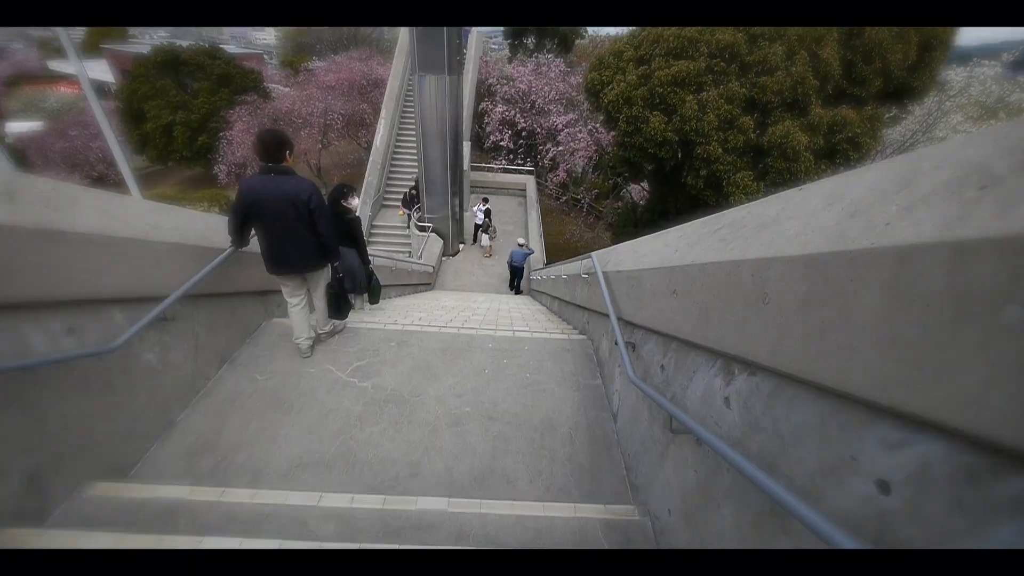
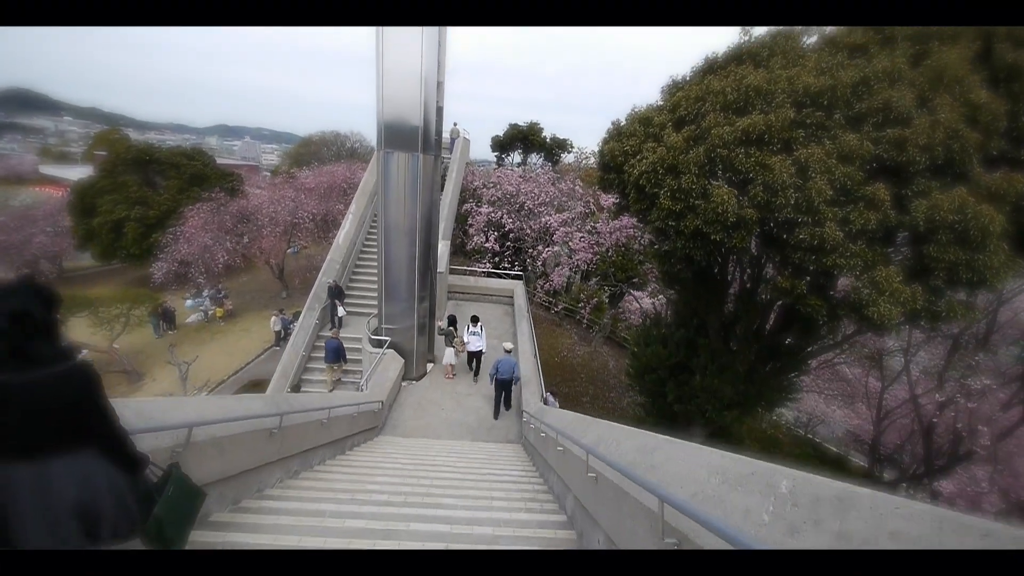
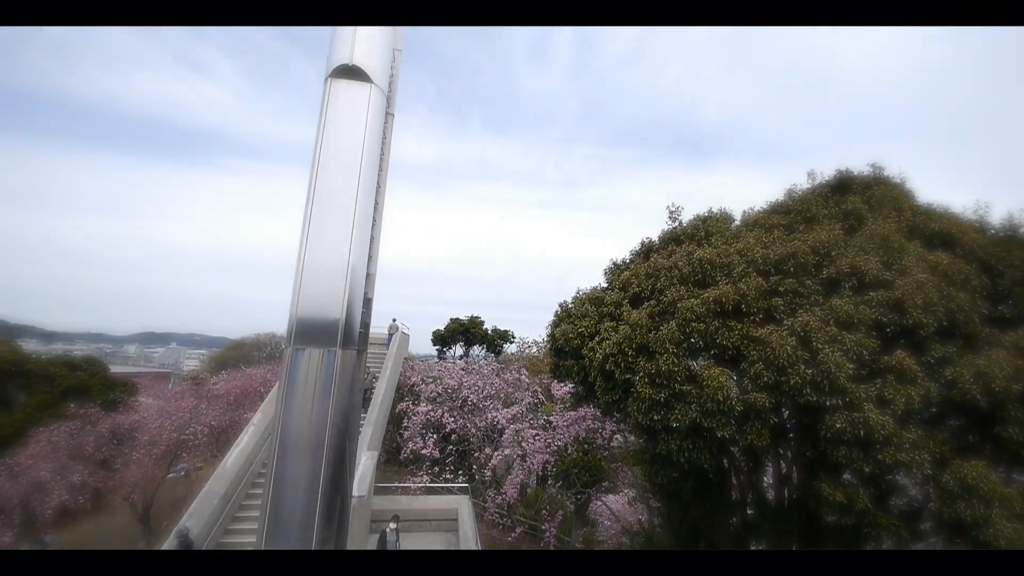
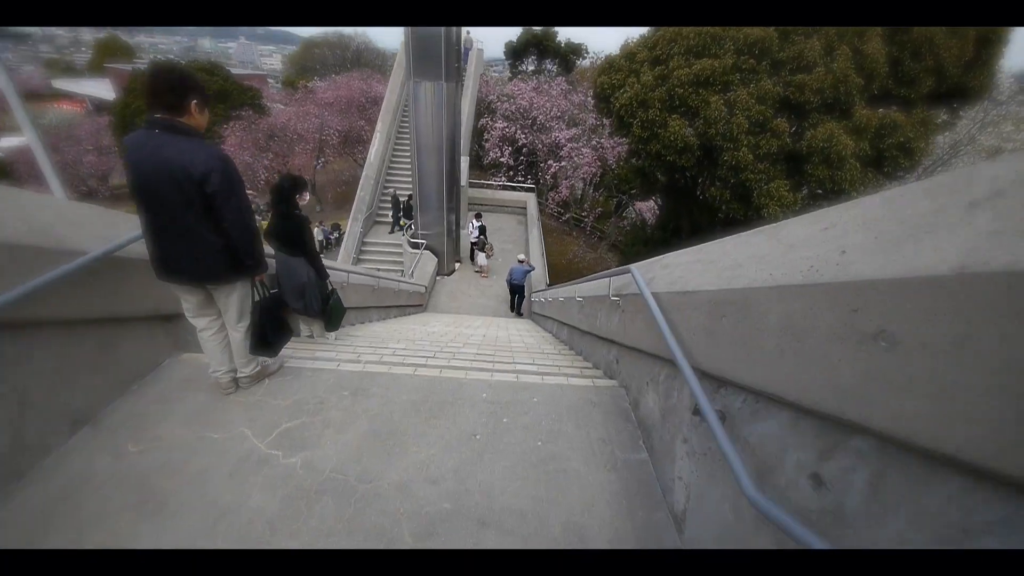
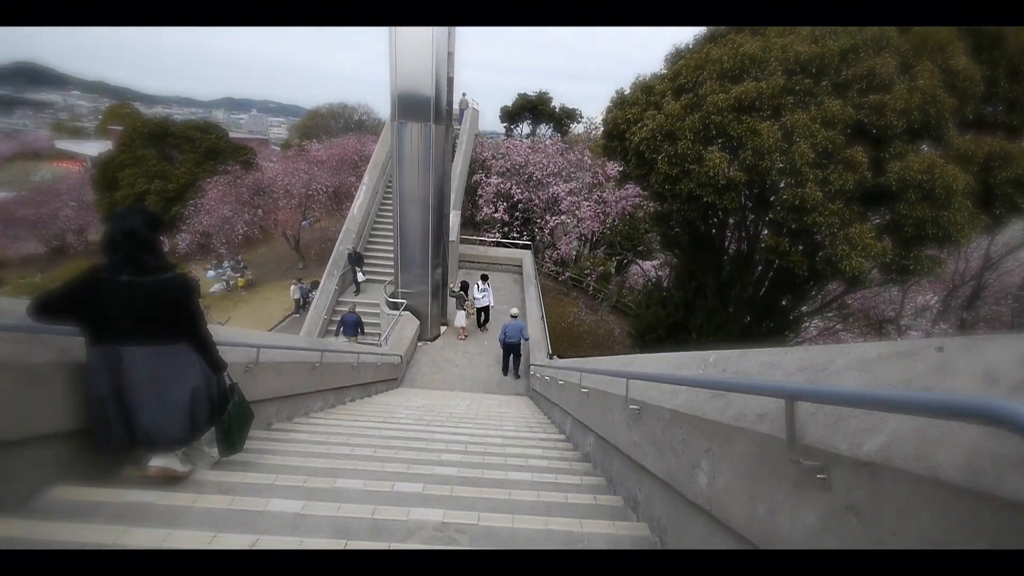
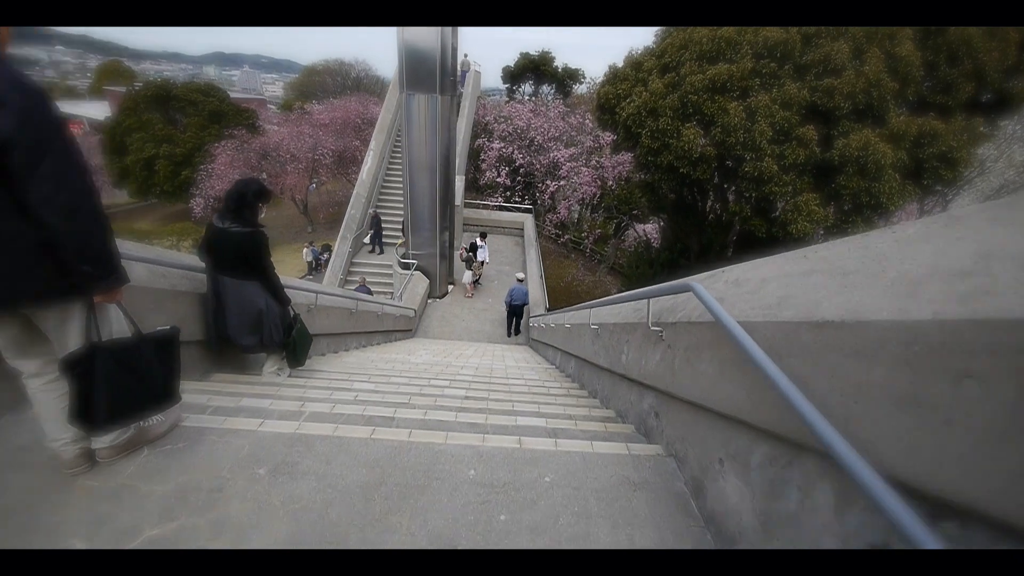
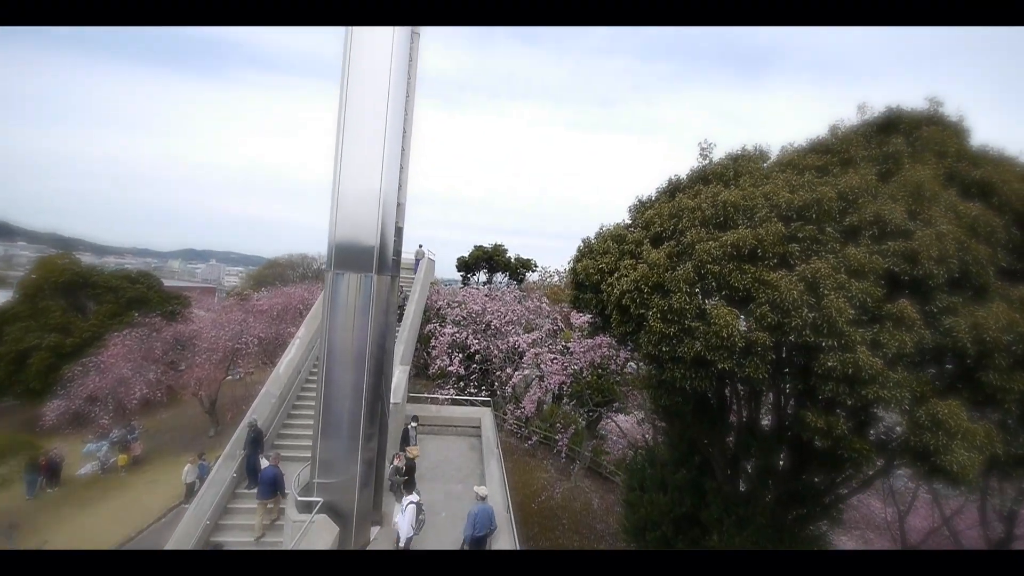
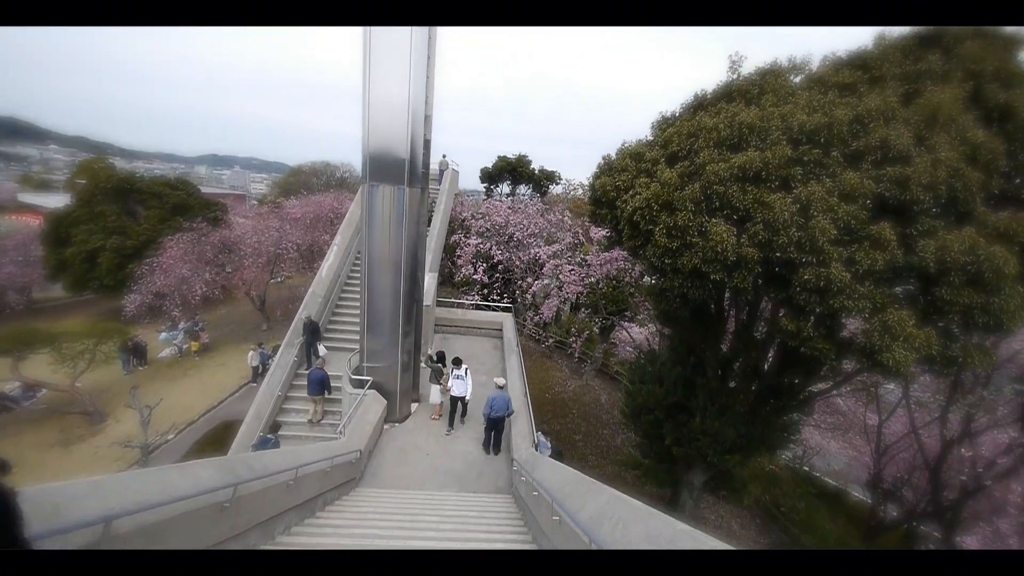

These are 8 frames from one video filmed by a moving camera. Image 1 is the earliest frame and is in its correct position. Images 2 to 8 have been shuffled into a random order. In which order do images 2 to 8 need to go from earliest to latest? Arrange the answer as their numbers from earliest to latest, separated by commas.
4, 6, 5, 2, 8, 7, 3
